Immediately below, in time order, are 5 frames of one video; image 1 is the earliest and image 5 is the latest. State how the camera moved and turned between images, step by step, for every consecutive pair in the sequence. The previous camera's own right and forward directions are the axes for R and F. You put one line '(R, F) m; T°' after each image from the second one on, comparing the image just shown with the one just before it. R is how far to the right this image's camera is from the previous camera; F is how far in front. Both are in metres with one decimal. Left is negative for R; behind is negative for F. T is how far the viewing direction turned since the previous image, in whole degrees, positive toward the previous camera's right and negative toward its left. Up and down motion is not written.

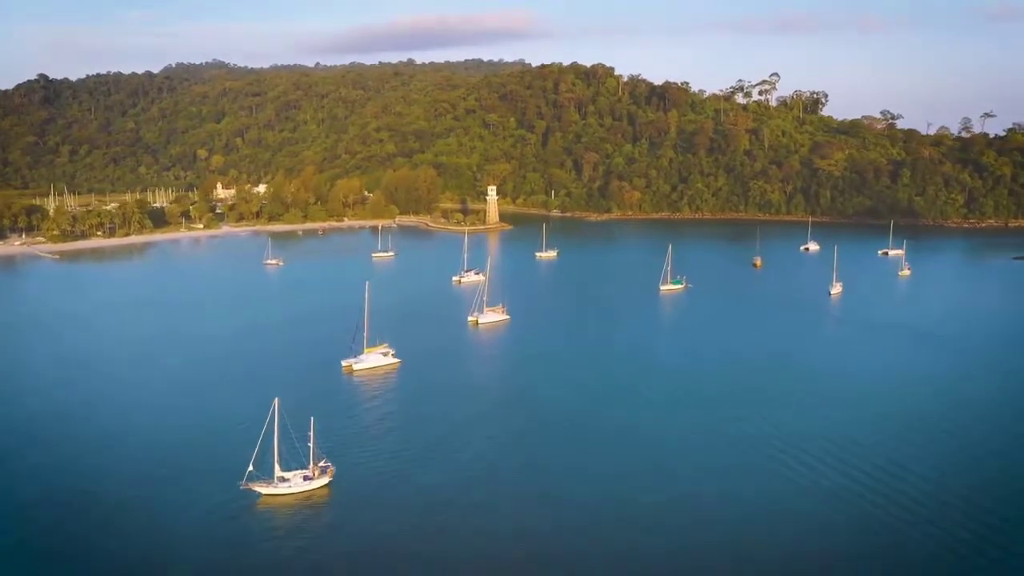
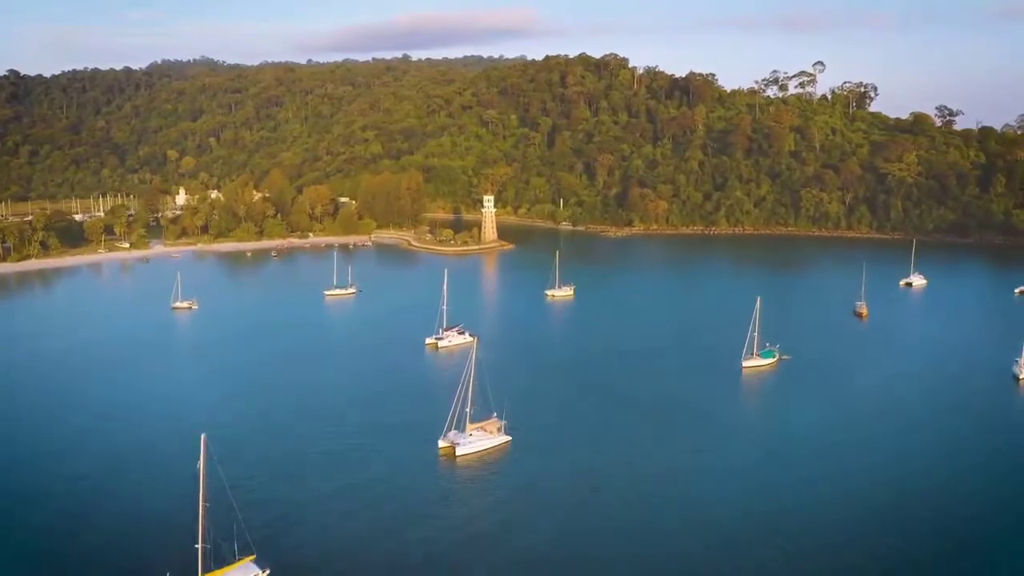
(0.0, +8.7) m; 0°
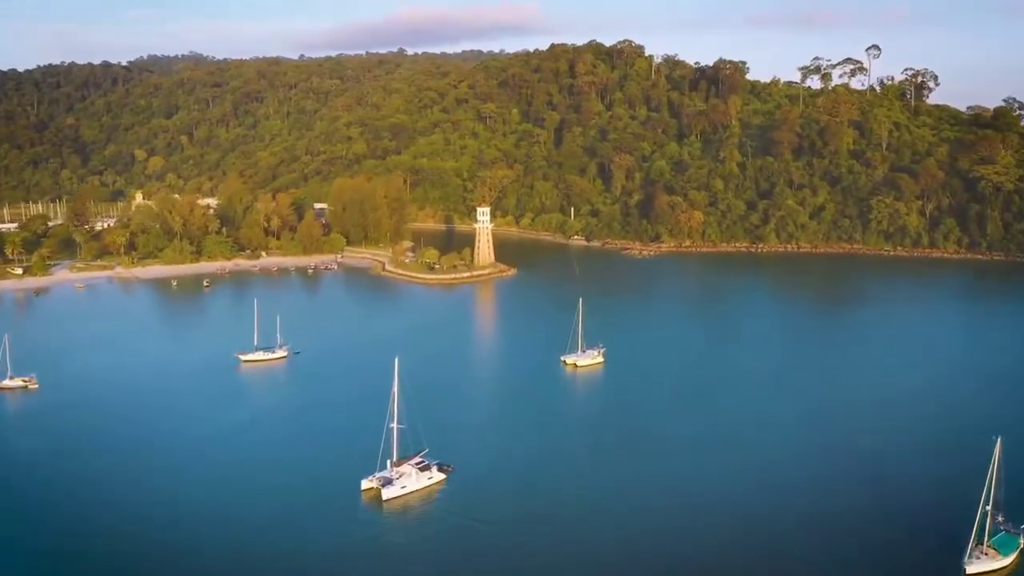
(0.0, +7.9) m; 0°
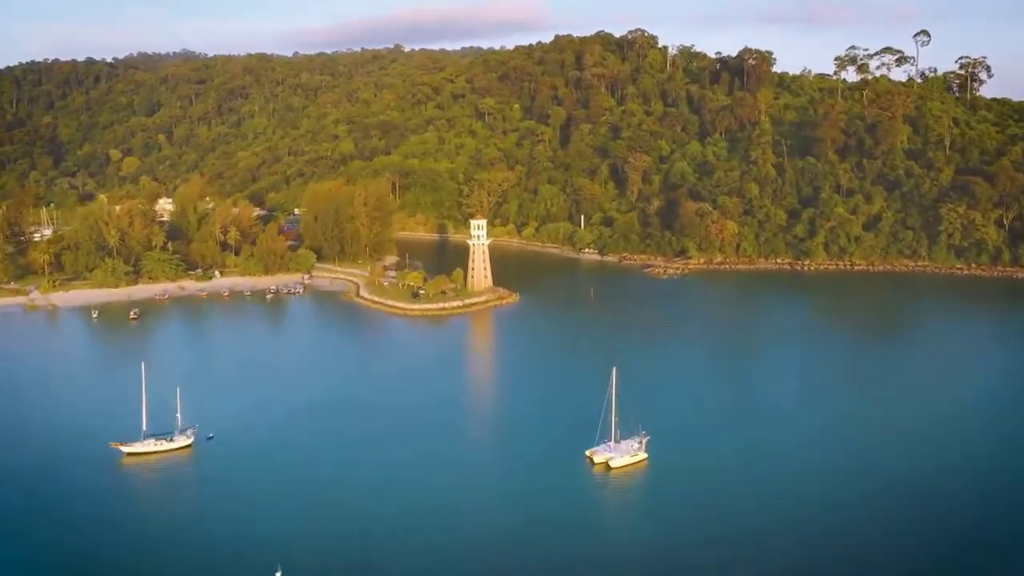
(0.0, +5.3) m; 0°
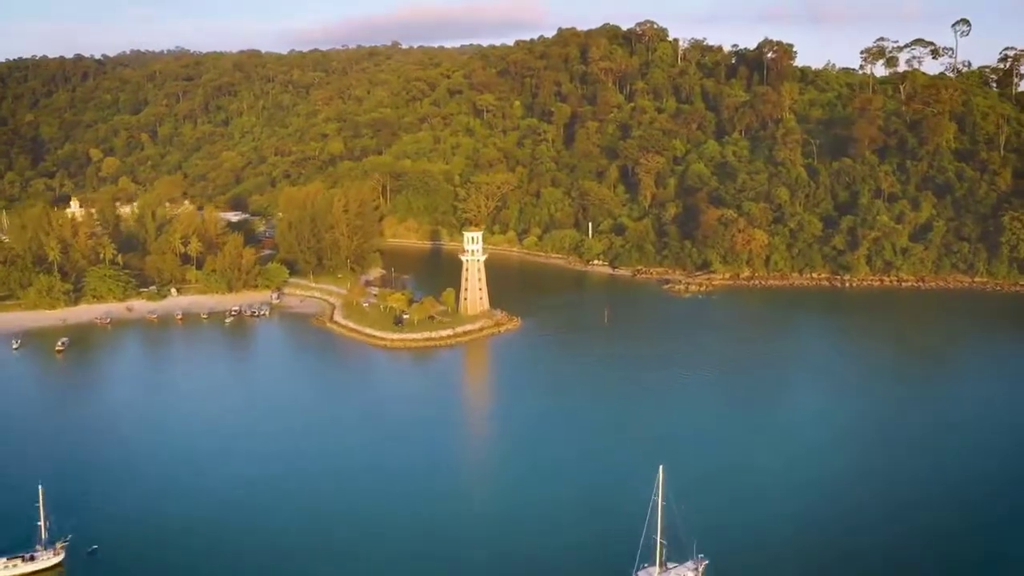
(0.0, +3.5) m; 0°
